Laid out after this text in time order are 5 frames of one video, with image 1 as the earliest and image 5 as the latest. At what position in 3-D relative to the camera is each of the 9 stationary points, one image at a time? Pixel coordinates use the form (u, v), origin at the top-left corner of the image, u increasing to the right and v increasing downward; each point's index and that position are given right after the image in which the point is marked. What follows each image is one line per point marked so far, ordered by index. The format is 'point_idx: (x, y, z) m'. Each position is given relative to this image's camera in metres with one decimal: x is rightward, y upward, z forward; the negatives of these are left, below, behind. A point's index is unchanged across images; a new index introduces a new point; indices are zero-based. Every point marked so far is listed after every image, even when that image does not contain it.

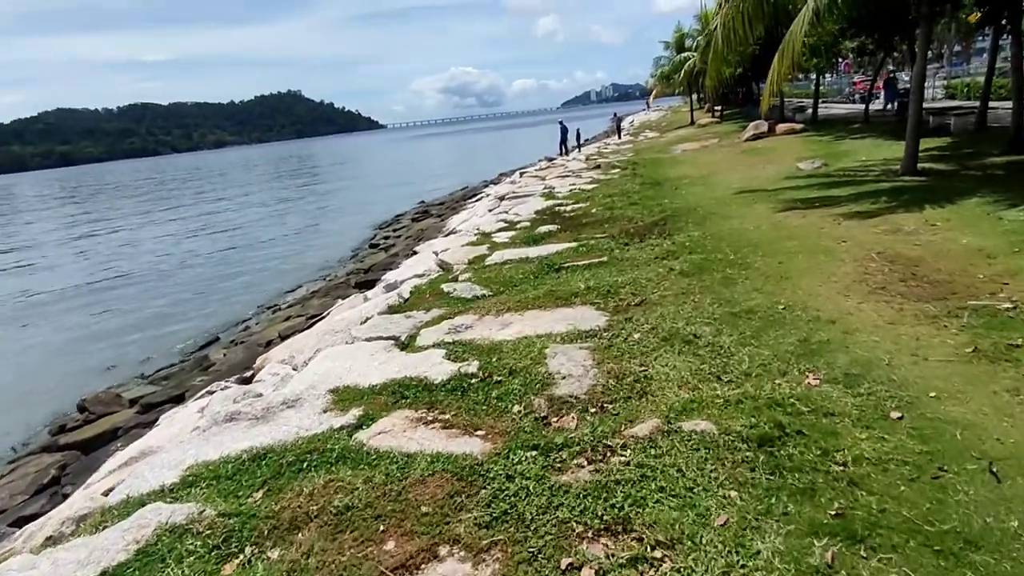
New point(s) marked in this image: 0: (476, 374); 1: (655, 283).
0: (-0.3, -0.6, +4.6) m
1: (+1.4, 0.0, +6.2) m
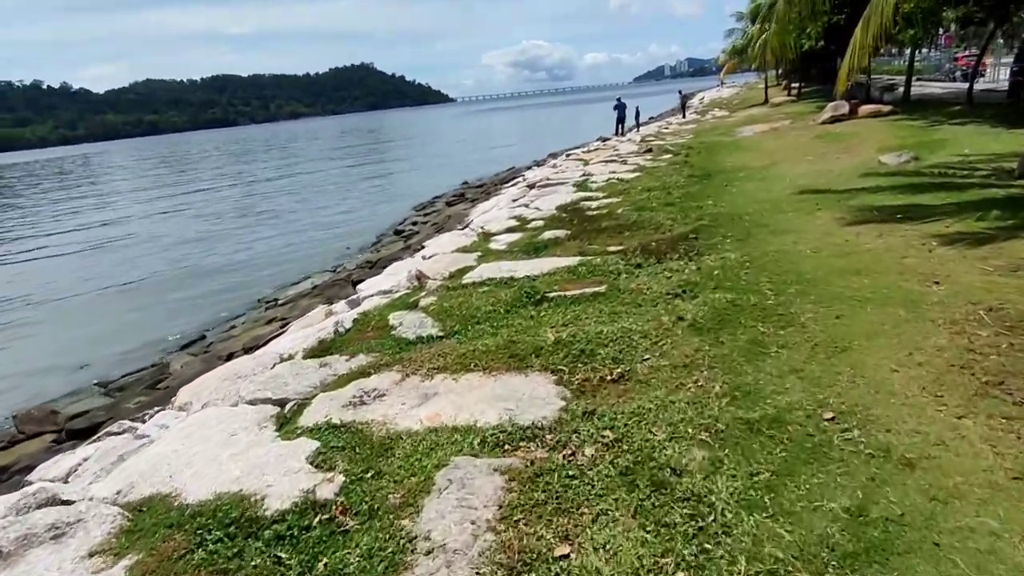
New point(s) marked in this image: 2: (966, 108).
0: (-0.8, -1.0, +3.0) m
1: (+0.9, -0.4, +4.4) m
2: (+13.8, +5.5, +19.7) m
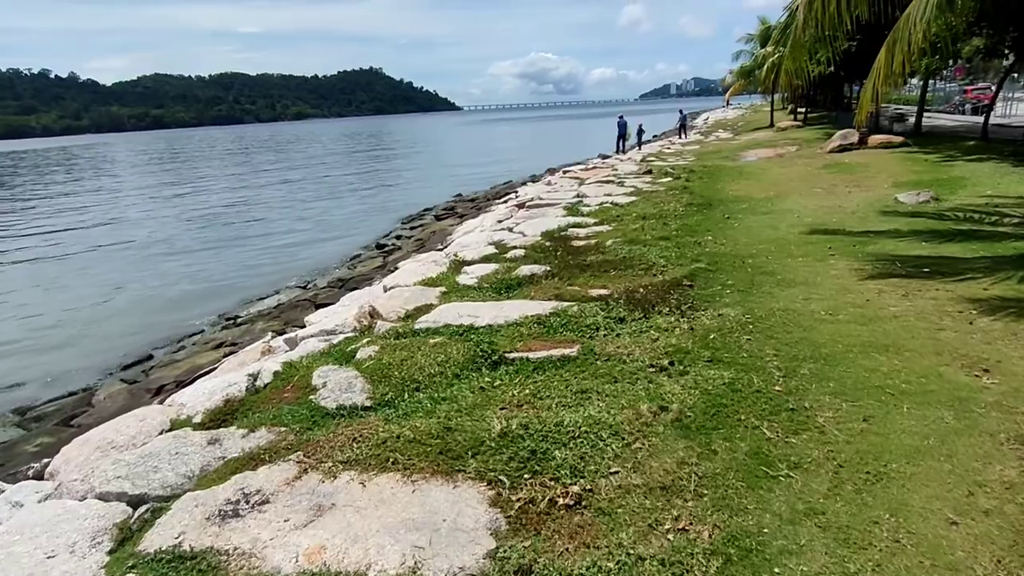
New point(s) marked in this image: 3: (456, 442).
0: (-1.2, -1.3, +2.0) m
1: (+0.6, -0.8, +3.4) m
2: (+13.6, +4.2, +18.8) m
3: (-0.3, -0.8, +3.5) m
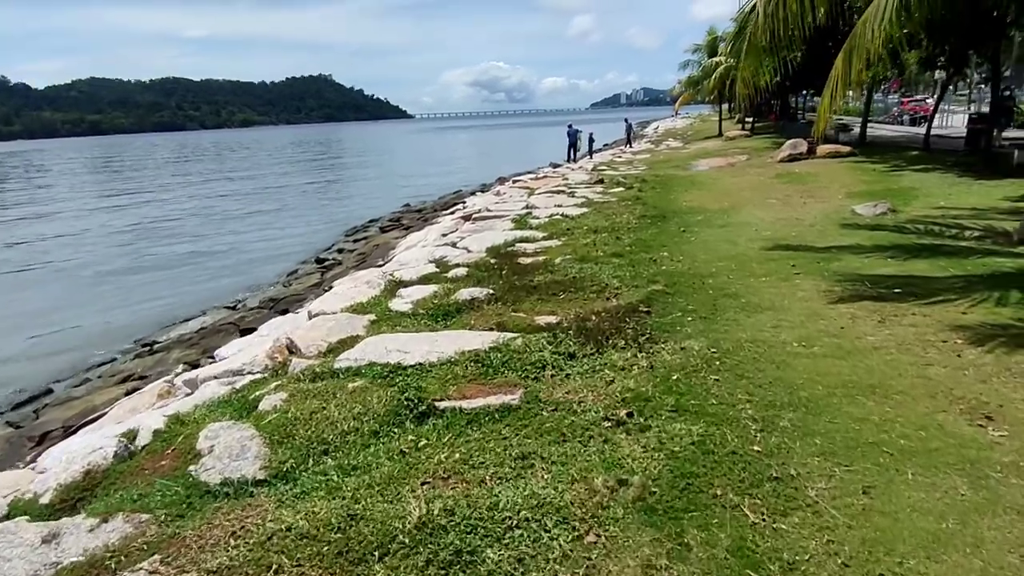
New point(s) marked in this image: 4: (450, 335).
0: (-1.4, -1.5, +1.1) m
1: (+0.2, -1.0, +2.7) m
2: (+12.1, +4.0, +19.0) m
3: (-0.6, -1.1, +2.8) m
4: (-0.5, -0.4, +5.6) m
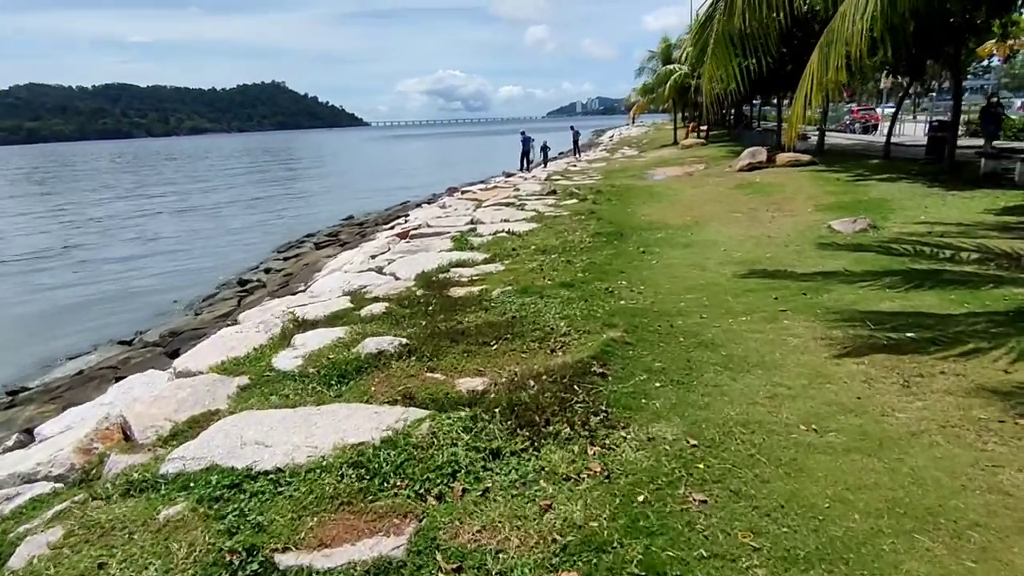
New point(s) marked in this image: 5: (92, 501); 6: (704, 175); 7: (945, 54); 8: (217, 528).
0: (-1.7, -1.9, -0.4) m
1: (-0.1, -1.3, +1.3) m
2: (+10.6, +3.6, +18.4) m
3: (-1.0, -1.4, +1.3) m
4: (-1.1, -0.8, +4.1) m
5: (-2.1, -1.1, +3.4) m
6: (+5.7, +3.3, +19.0) m
7: (+11.5, +6.2, +17.2) m
8: (-1.3, -1.0, +2.9) m
